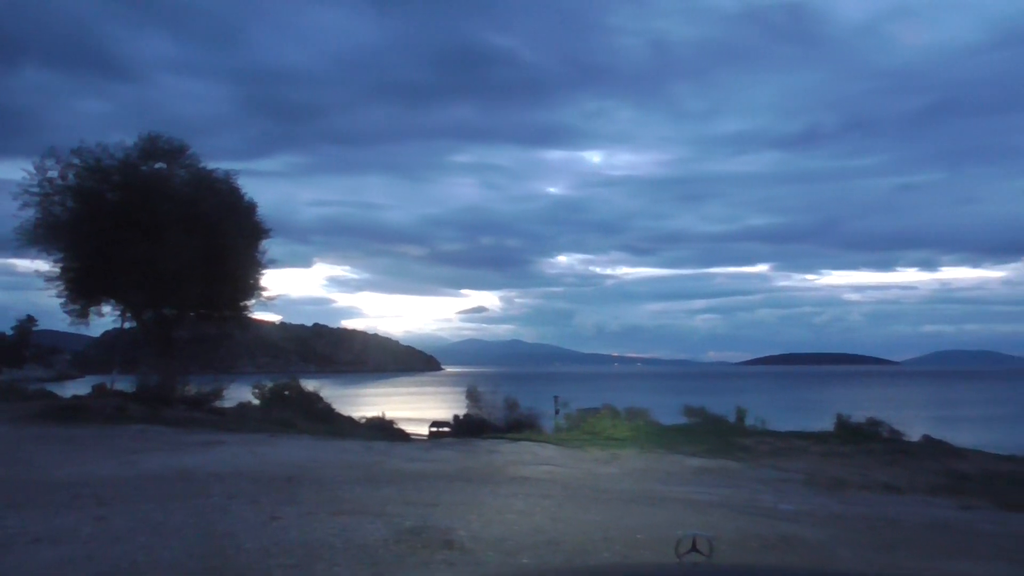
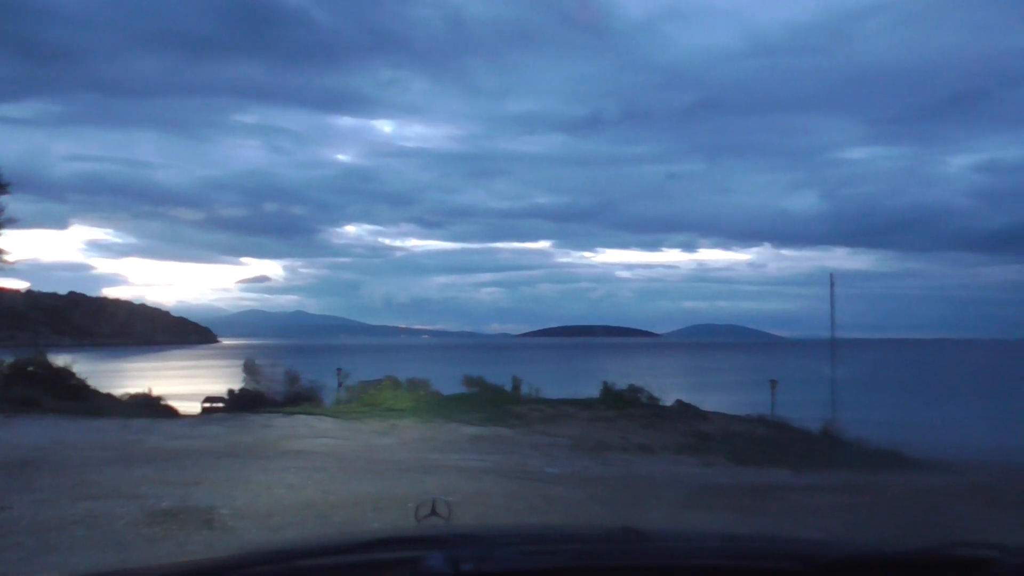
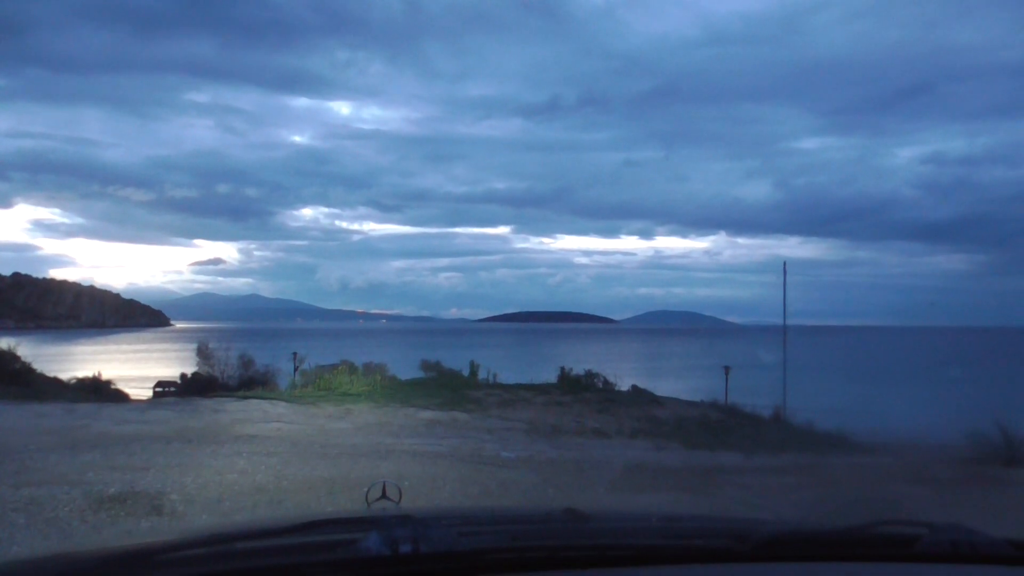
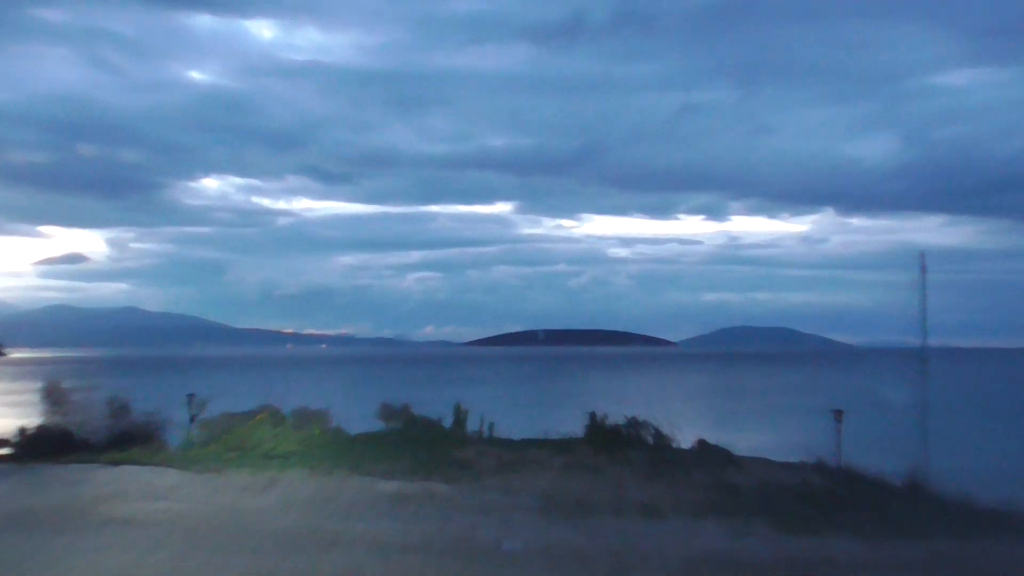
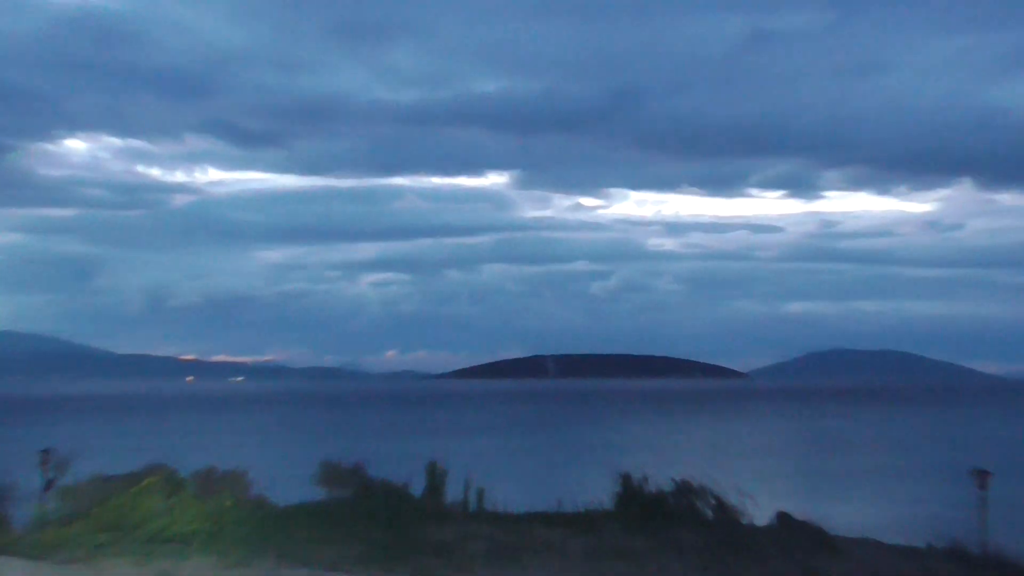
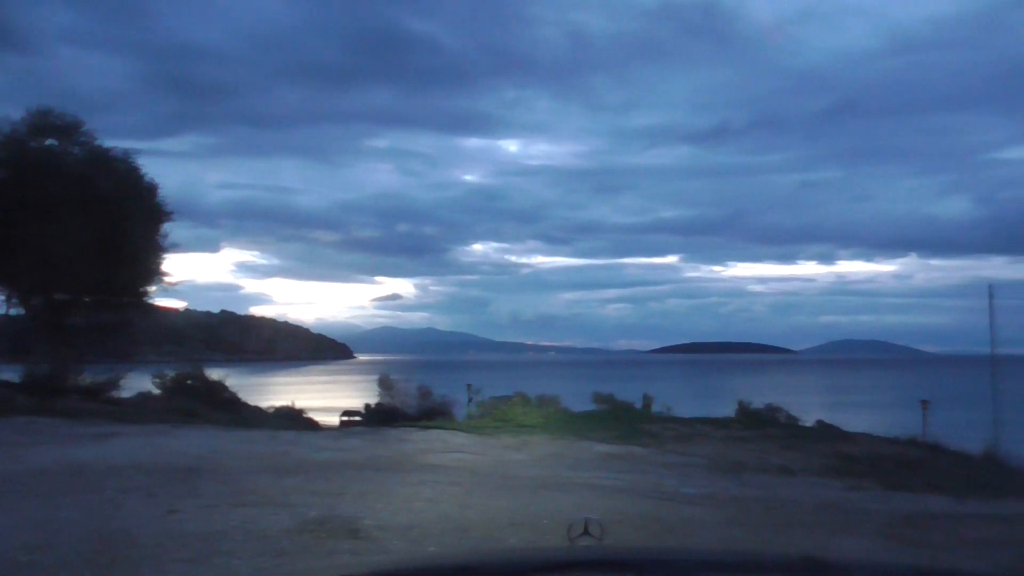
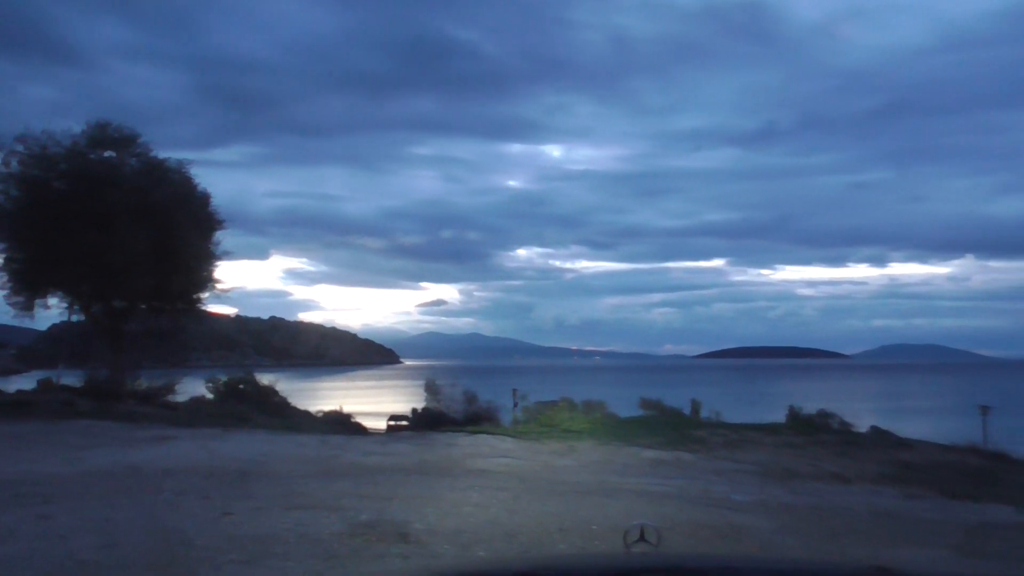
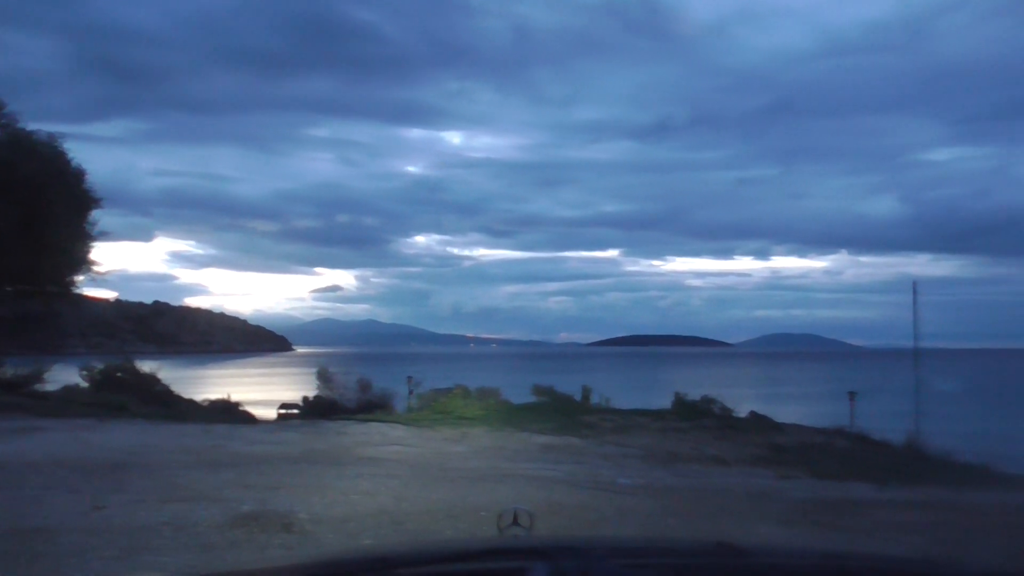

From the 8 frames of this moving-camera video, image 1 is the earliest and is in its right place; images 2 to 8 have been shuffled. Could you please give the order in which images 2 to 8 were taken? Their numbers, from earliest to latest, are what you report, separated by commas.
7, 6, 8, 2, 3, 4, 5
